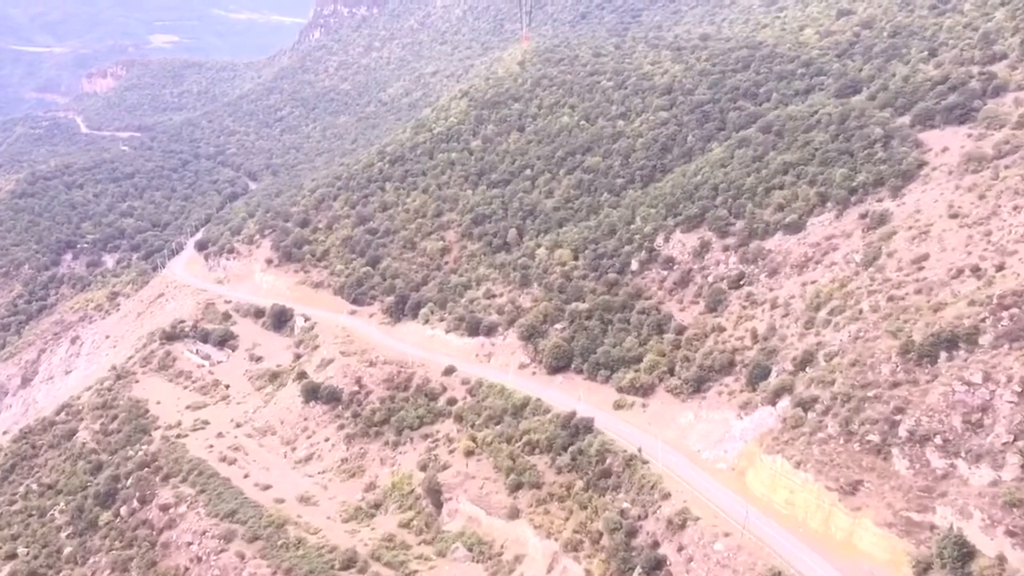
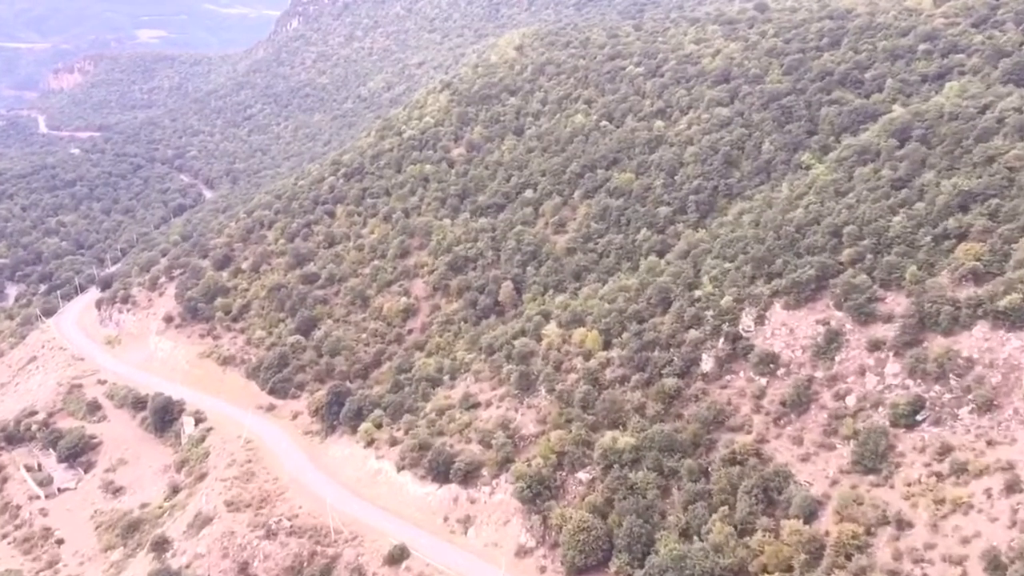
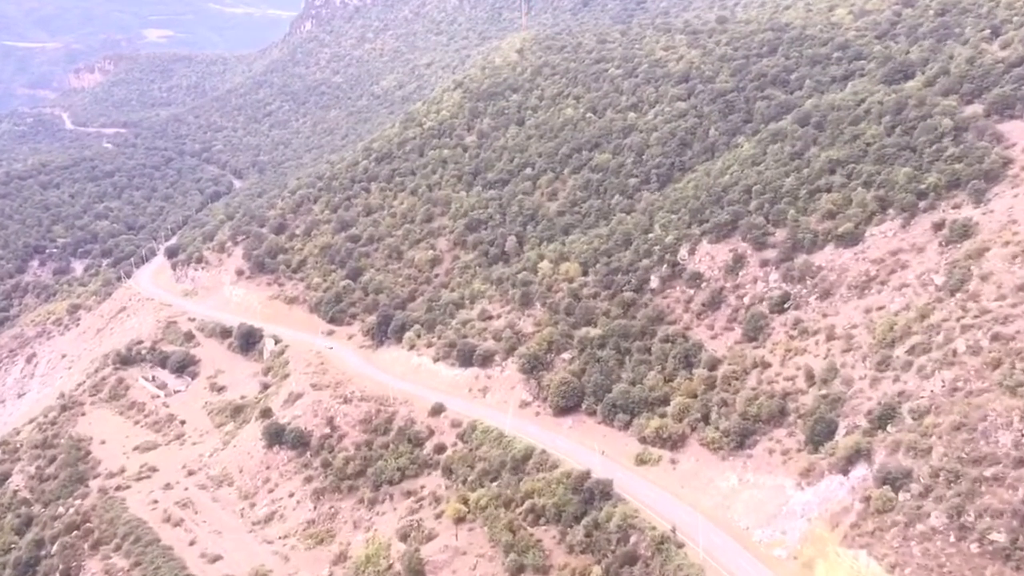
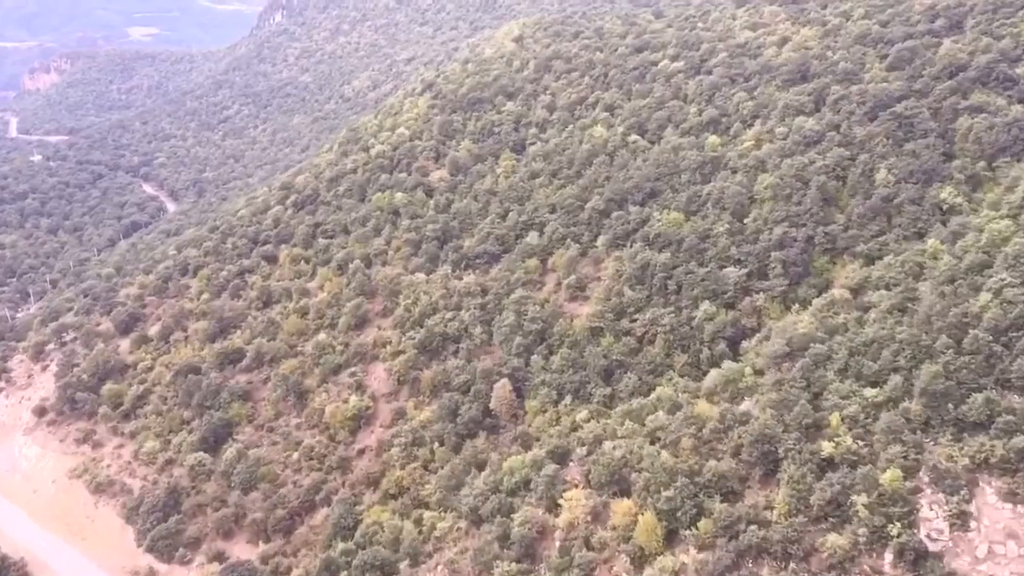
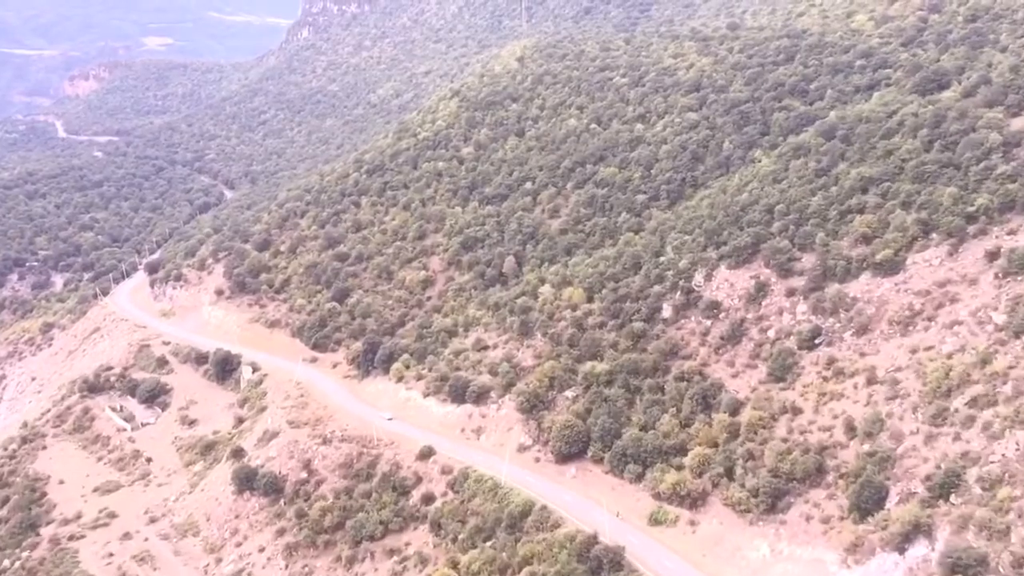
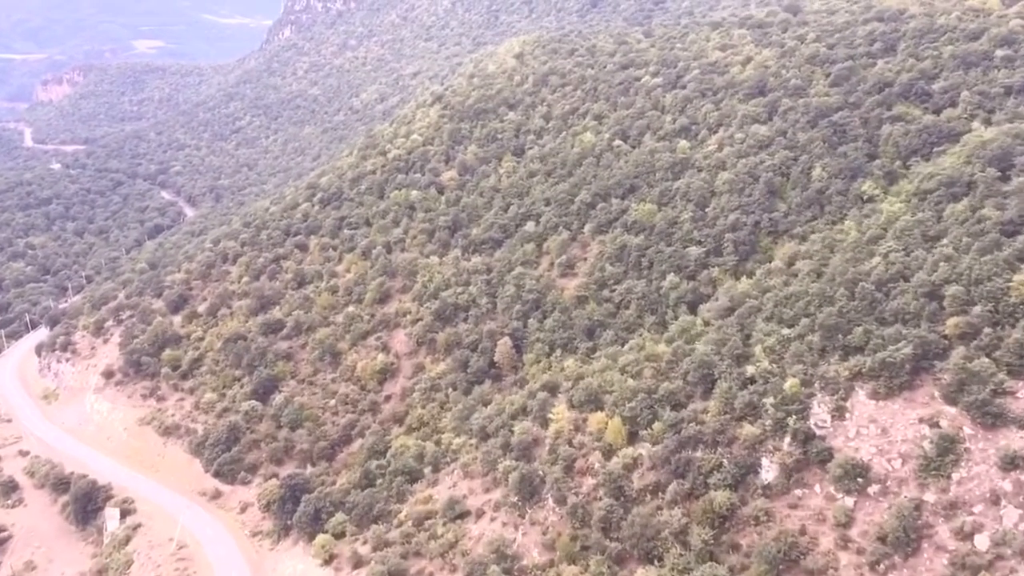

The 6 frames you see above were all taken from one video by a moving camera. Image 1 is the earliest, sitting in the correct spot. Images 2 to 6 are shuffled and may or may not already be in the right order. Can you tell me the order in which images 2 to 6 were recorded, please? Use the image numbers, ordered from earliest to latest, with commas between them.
3, 5, 2, 6, 4
